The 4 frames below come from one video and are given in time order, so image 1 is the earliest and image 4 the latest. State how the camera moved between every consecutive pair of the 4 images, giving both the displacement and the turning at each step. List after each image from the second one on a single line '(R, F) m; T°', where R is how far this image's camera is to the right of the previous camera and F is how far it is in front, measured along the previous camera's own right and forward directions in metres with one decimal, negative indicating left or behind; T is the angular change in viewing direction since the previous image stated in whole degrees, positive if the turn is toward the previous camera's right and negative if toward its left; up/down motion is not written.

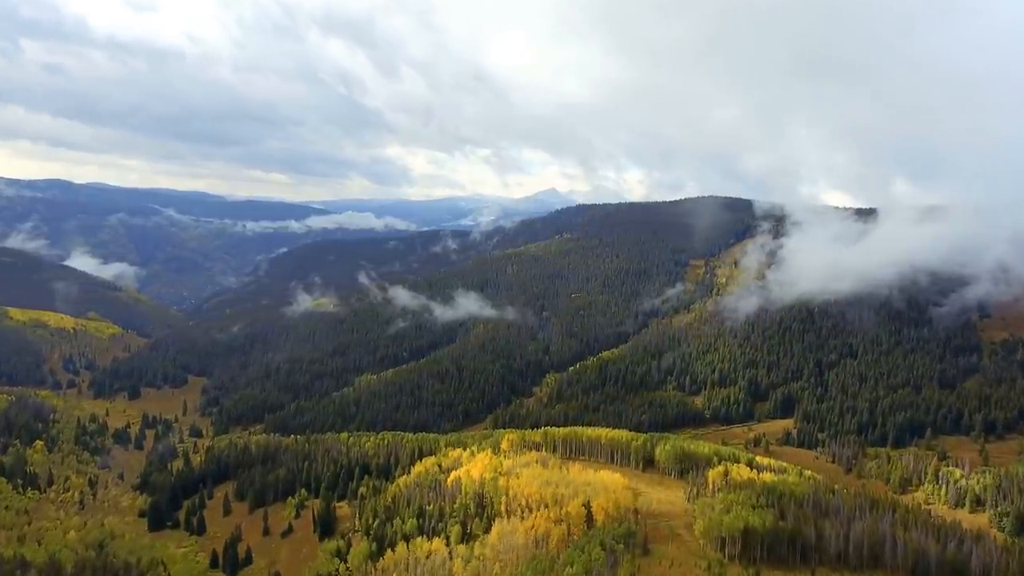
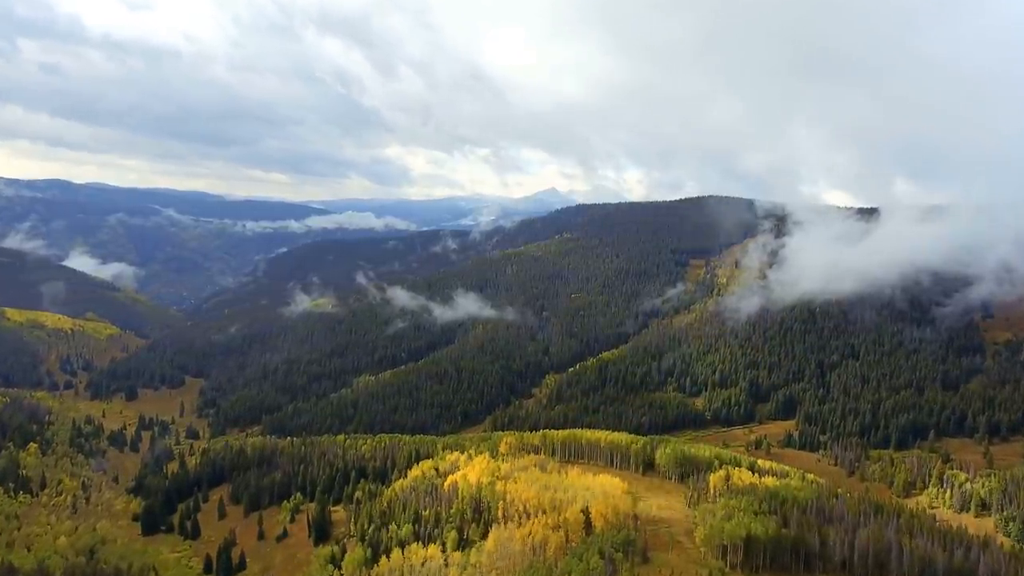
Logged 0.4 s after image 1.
(+0.5, +1.9) m; 0°
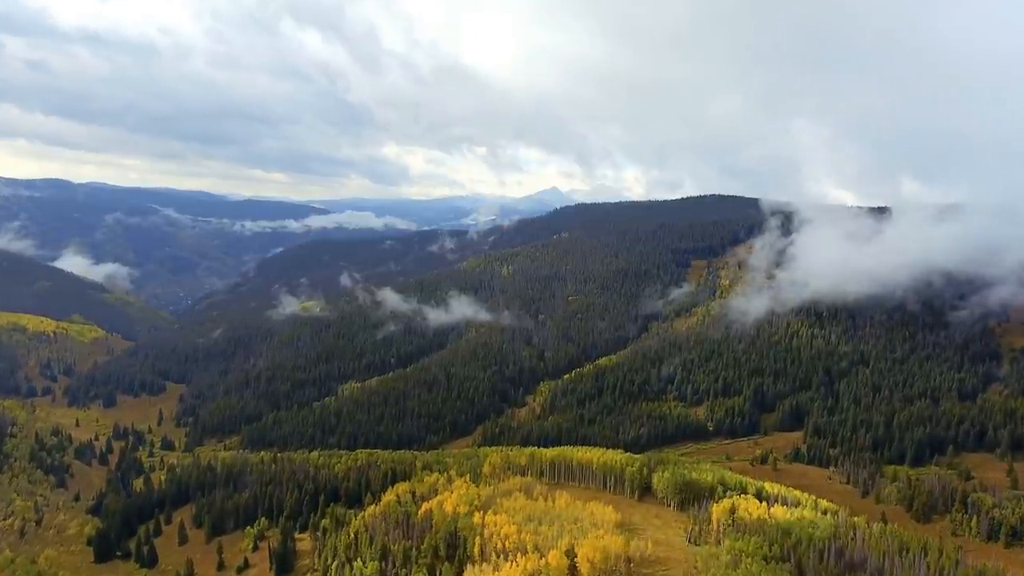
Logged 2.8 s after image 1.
(+3.2, +11.9) m; 0°
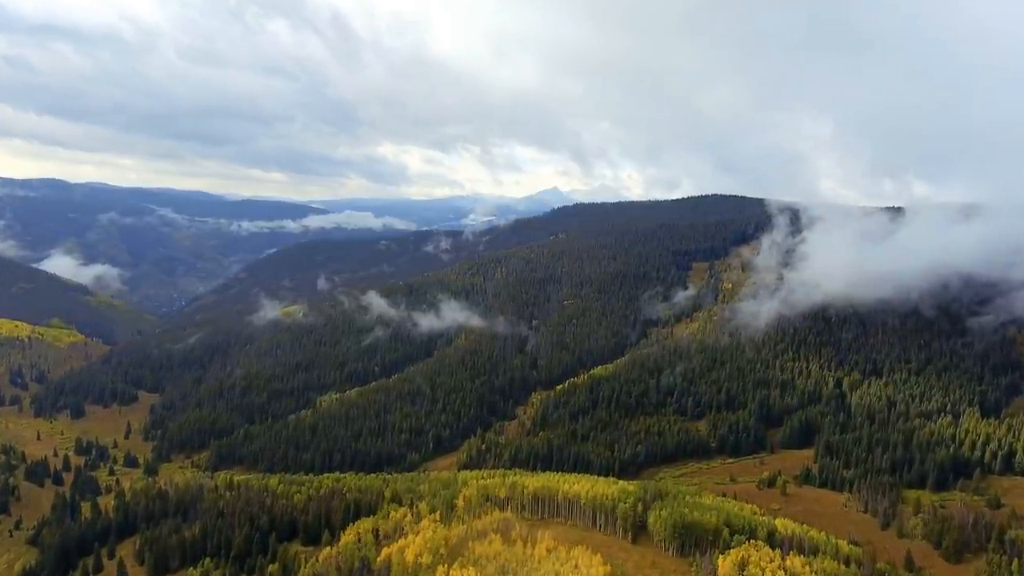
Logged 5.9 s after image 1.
(+3.8, +15.0) m; 0°
